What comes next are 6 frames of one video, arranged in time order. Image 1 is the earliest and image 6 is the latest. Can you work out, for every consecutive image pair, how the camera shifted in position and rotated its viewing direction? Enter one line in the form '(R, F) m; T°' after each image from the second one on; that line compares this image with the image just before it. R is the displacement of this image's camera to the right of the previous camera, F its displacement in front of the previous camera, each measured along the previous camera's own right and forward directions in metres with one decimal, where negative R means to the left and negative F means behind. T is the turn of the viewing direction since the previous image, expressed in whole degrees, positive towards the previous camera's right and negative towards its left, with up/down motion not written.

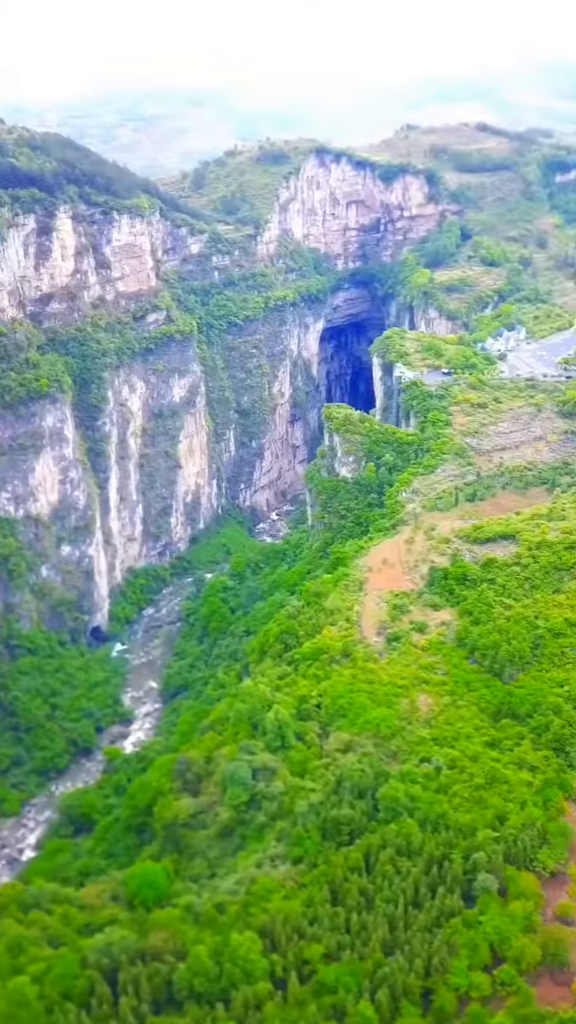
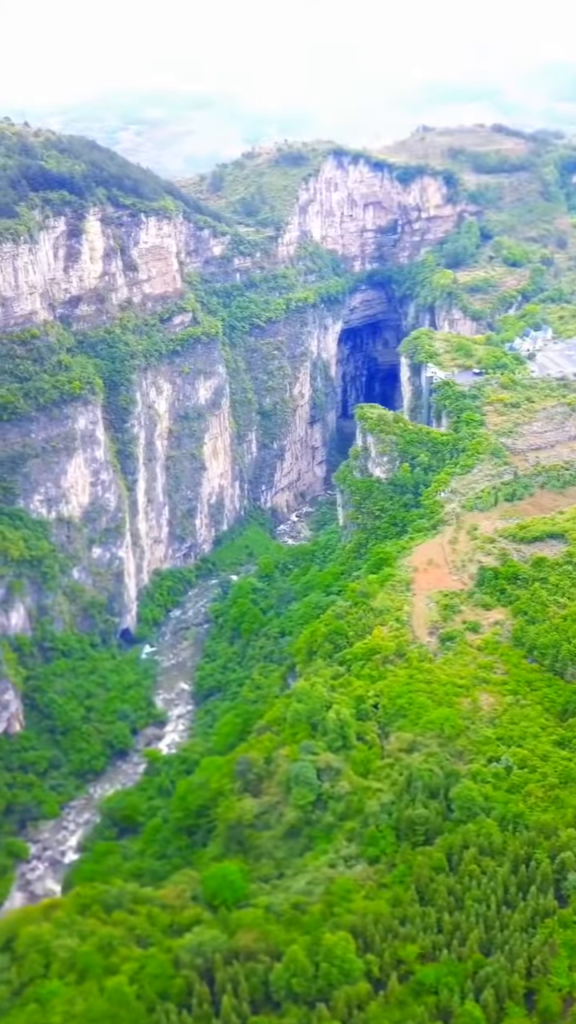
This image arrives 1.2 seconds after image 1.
(-1.1, 0.0) m; 0°
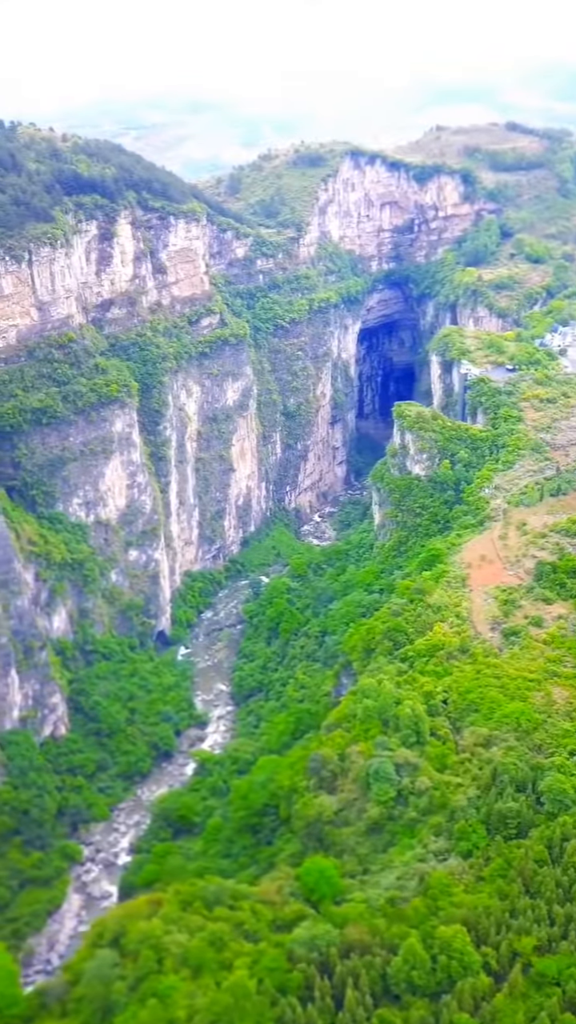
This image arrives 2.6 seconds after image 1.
(-1.4, 0.0) m; 0°
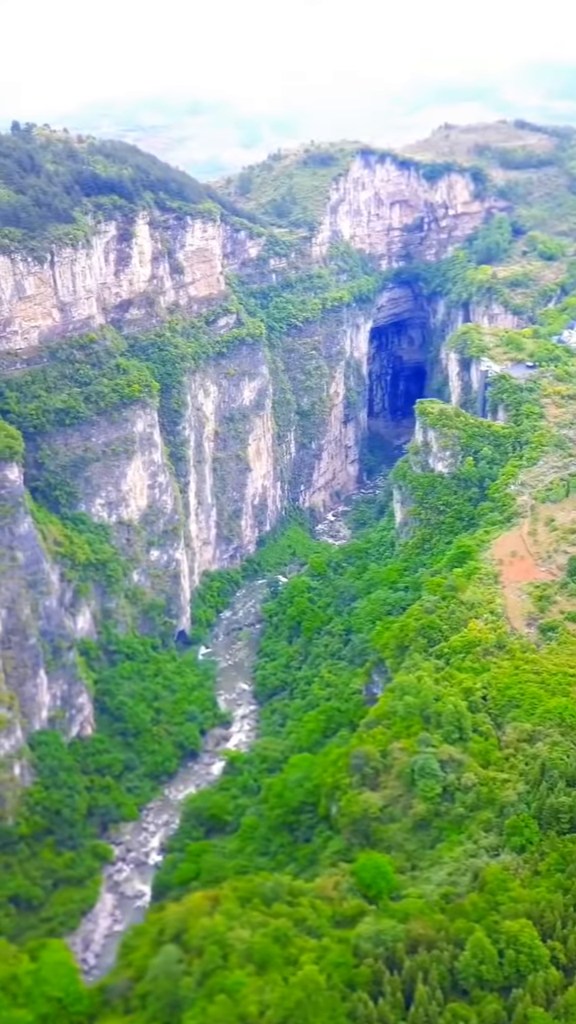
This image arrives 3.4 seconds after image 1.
(-0.8, 0.0) m; 0°
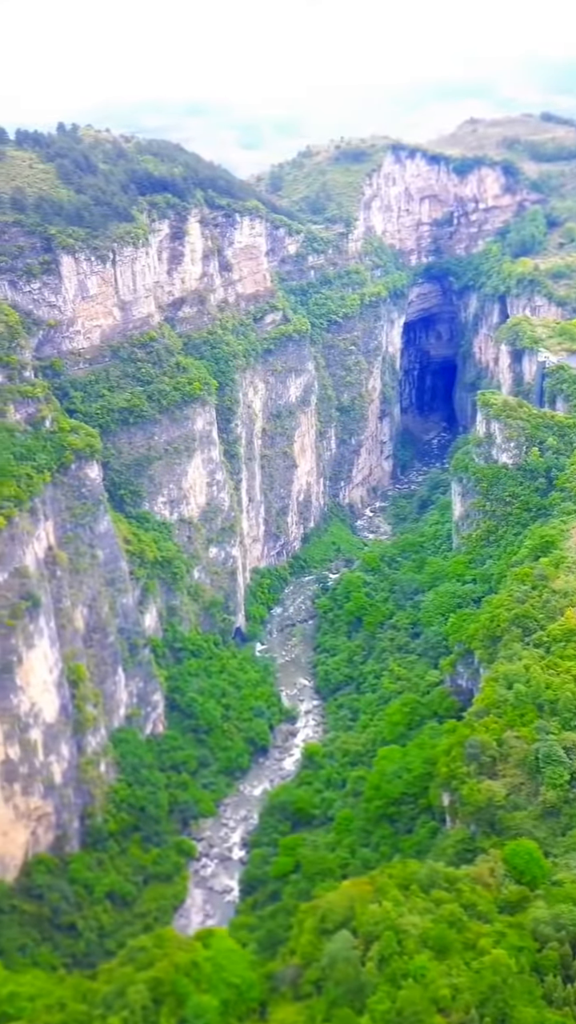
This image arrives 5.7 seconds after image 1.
(-2.1, 0.0) m; 0°
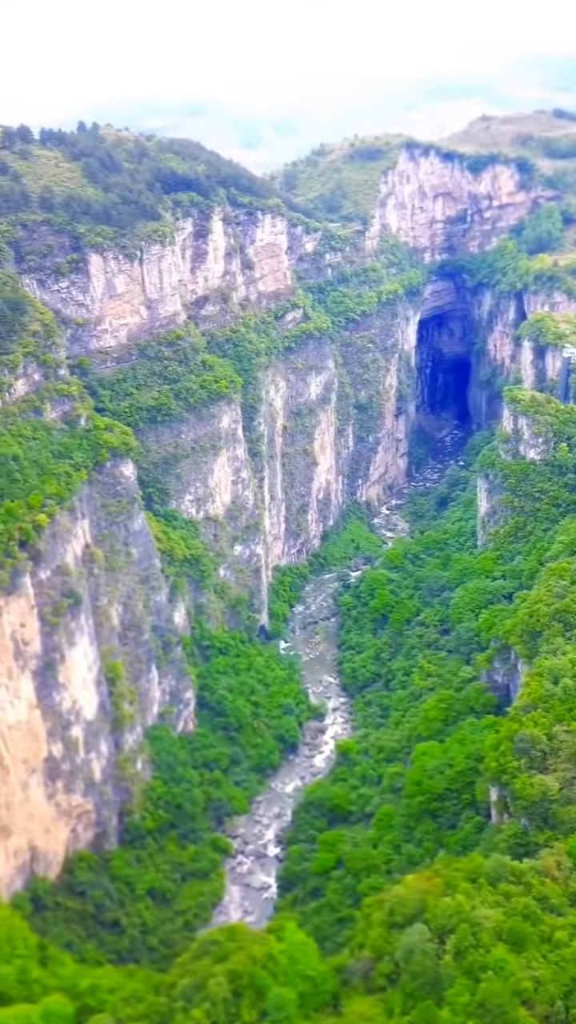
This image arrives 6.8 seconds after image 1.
(-0.9, 0.0) m; 0°
